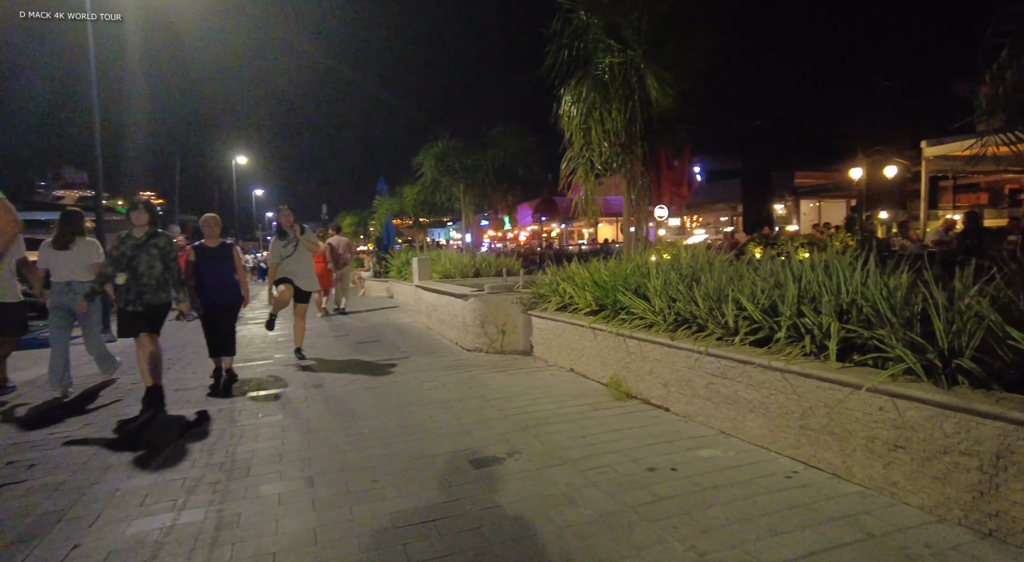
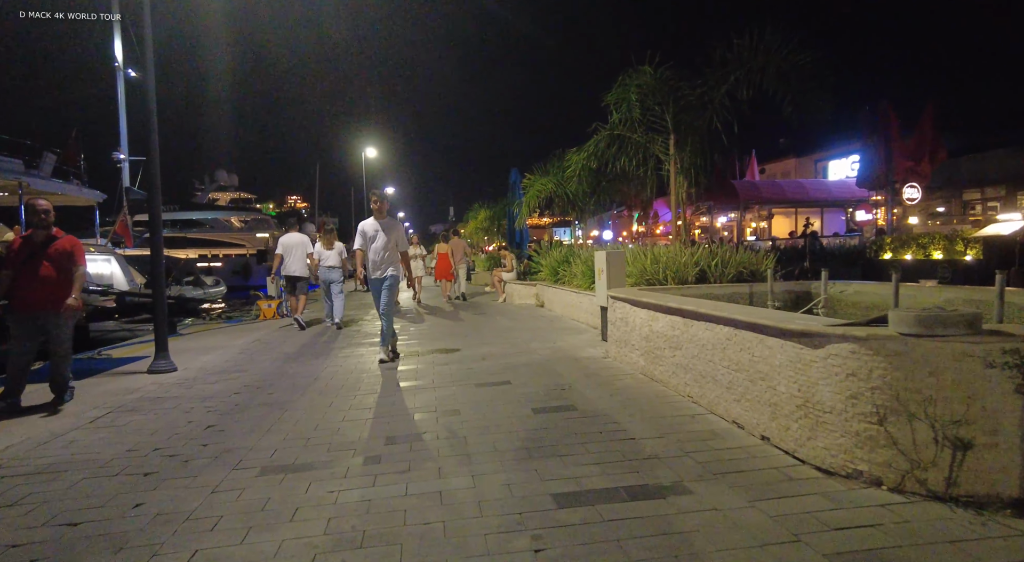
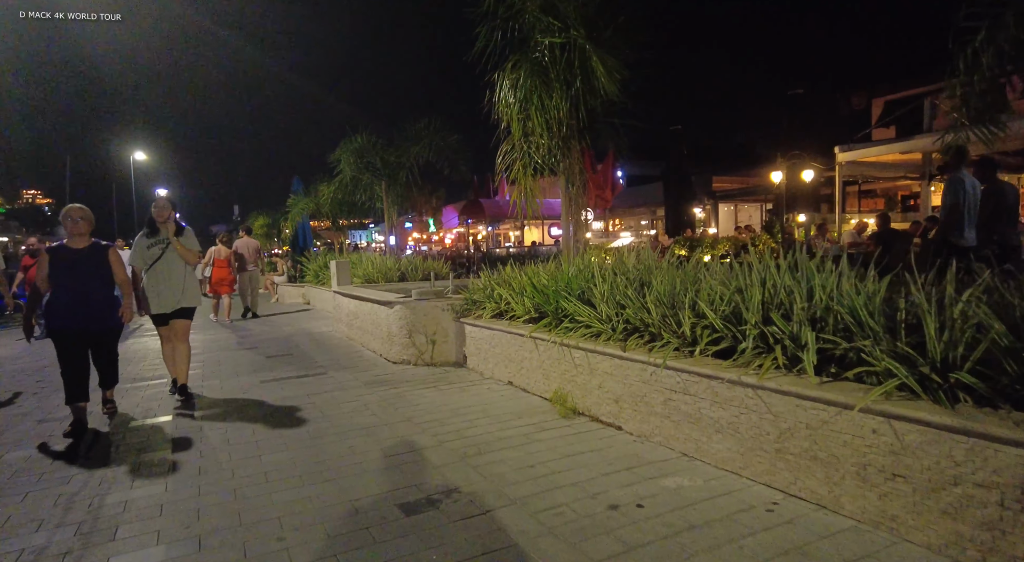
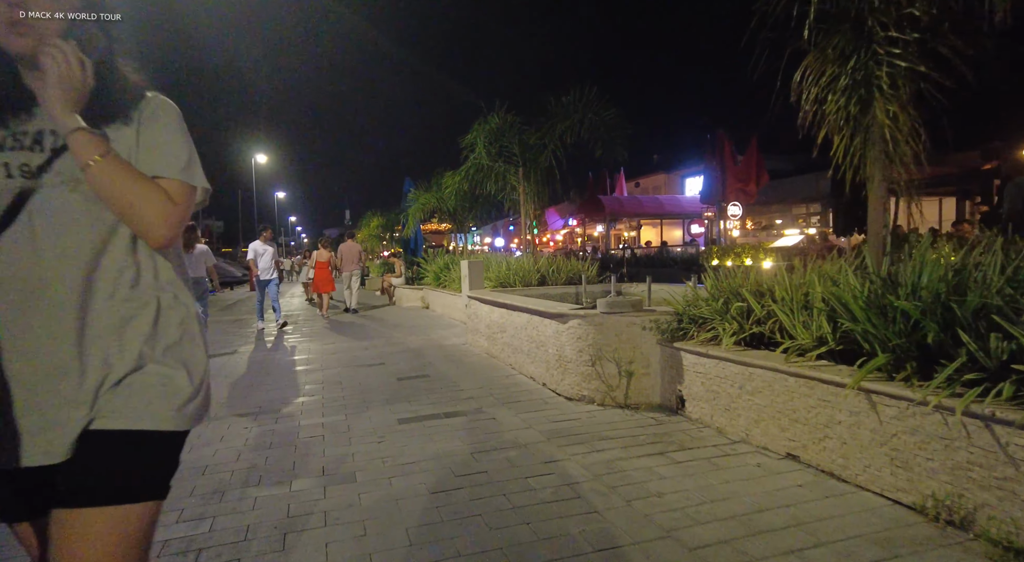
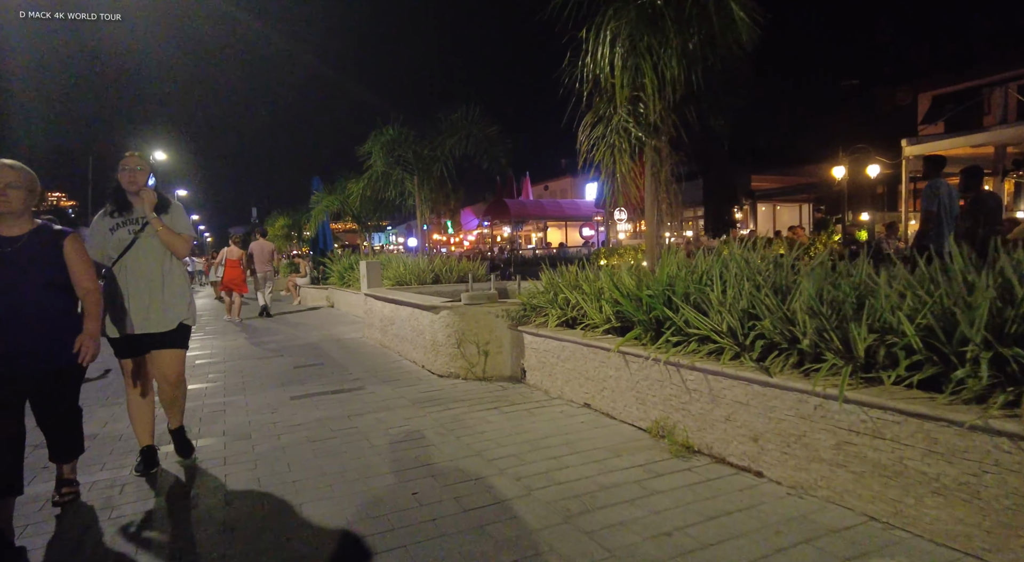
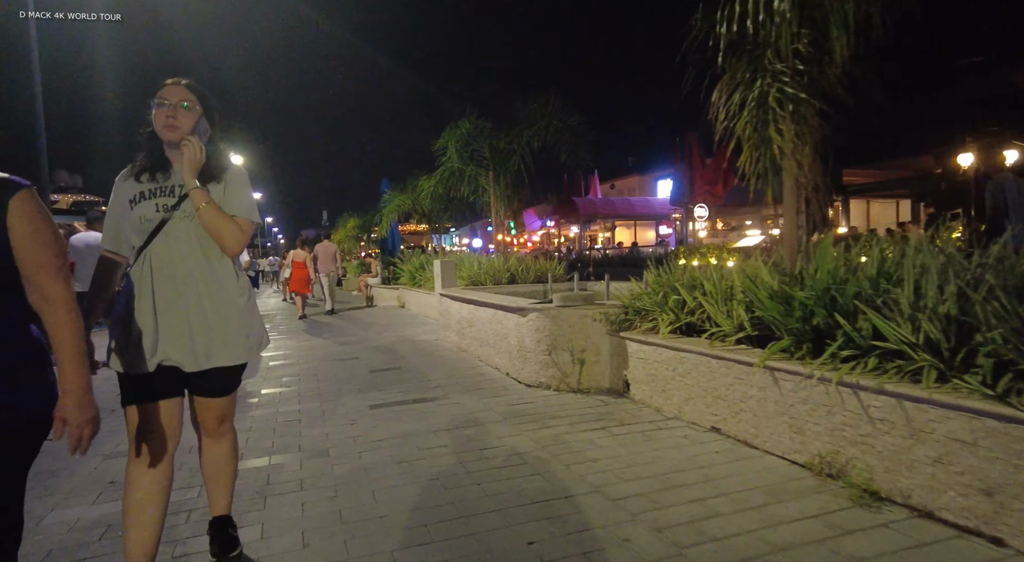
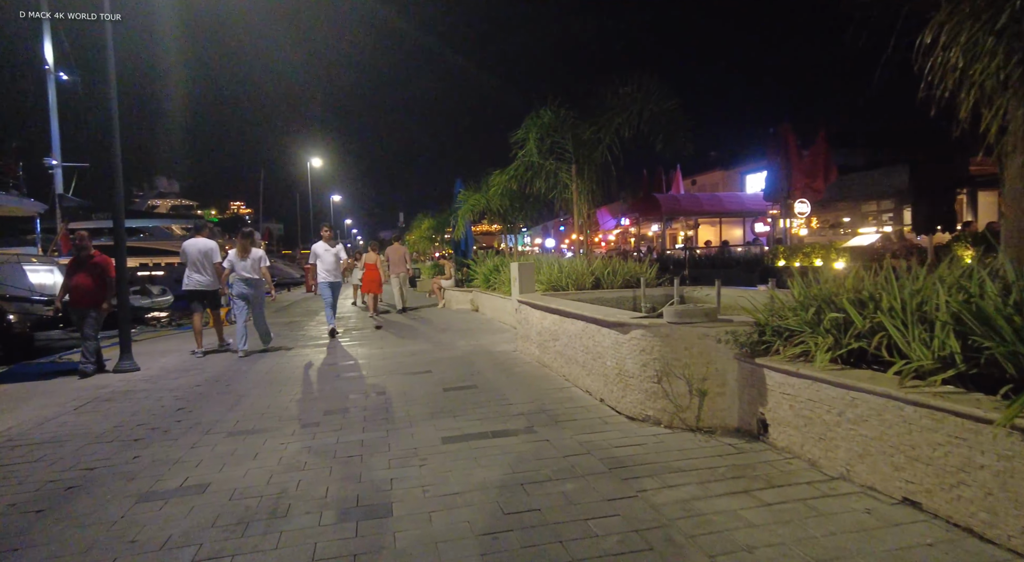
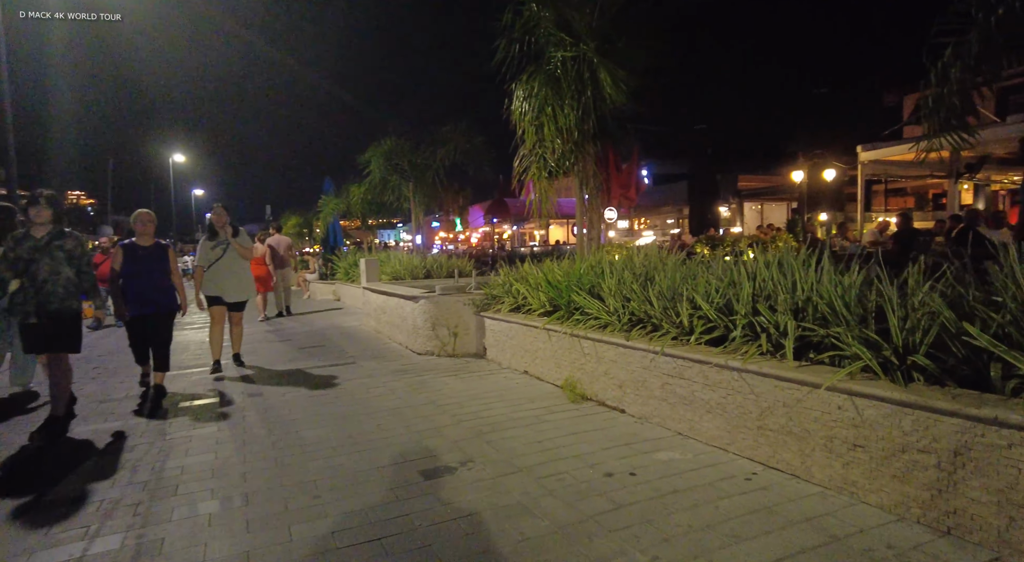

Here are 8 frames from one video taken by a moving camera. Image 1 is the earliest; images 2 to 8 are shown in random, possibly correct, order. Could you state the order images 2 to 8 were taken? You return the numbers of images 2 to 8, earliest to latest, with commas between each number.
8, 3, 5, 6, 4, 7, 2
